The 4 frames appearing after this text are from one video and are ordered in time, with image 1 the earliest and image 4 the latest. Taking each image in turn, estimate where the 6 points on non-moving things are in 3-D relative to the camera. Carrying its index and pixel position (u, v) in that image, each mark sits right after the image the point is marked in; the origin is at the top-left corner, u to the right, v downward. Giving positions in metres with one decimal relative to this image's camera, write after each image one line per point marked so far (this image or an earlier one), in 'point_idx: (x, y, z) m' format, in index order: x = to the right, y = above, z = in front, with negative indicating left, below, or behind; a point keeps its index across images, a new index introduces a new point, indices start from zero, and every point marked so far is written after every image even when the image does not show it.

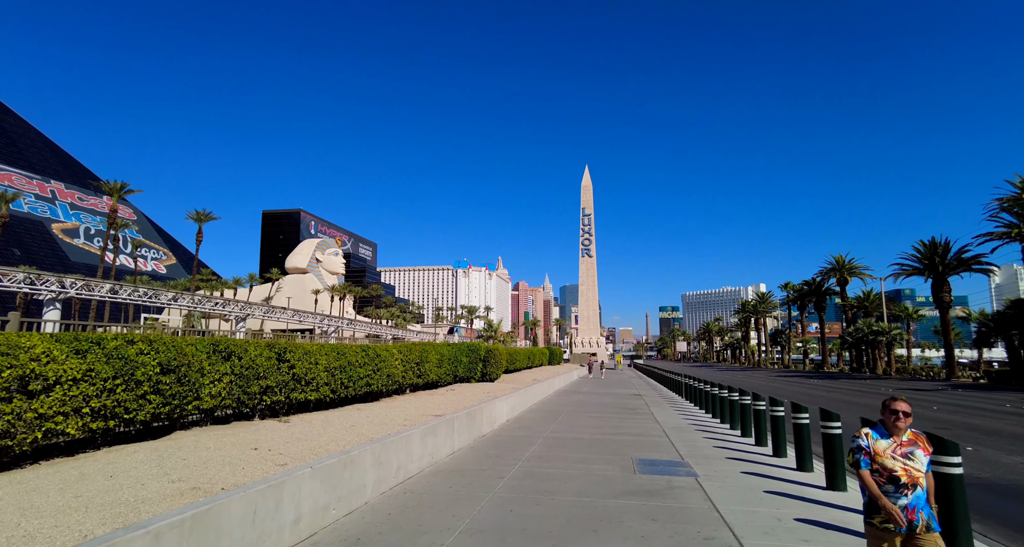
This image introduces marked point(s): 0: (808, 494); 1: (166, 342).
0: (+4.4, -3.3, +8.1) m
1: (-5.4, -1.0, +8.2) m
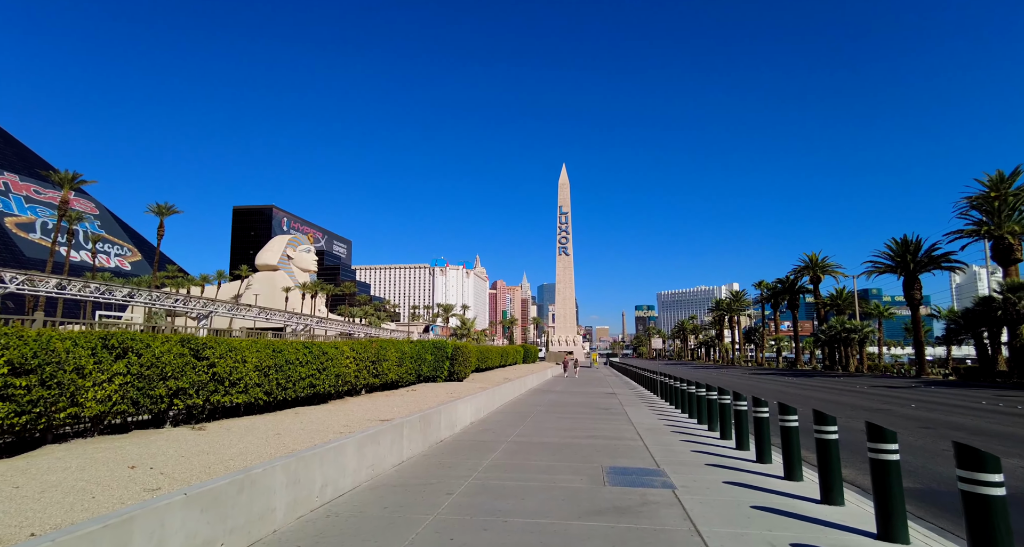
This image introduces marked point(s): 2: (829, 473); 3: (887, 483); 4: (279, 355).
0: (+3.8, -3.1, +7.1) m
1: (-6.0, -0.8, +6.8) m
2: (+4.3, -2.7, +7.3) m
3: (+4.0, -2.2, +5.7) m
4: (-4.7, -1.6, +11.0) m
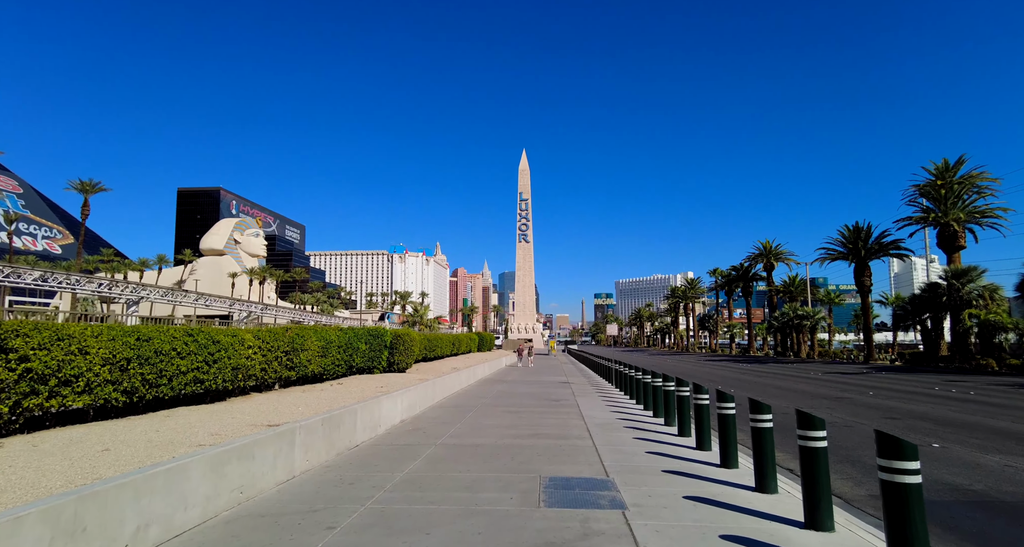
0: (+2.8, -2.7, +5.6) m
1: (-6.9, -0.4, +4.6) m
2: (+3.2, -2.3, +5.8) m
3: (+3.1, -1.9, +4.3) m
4: (-6.0, -1.2, +8.8) m
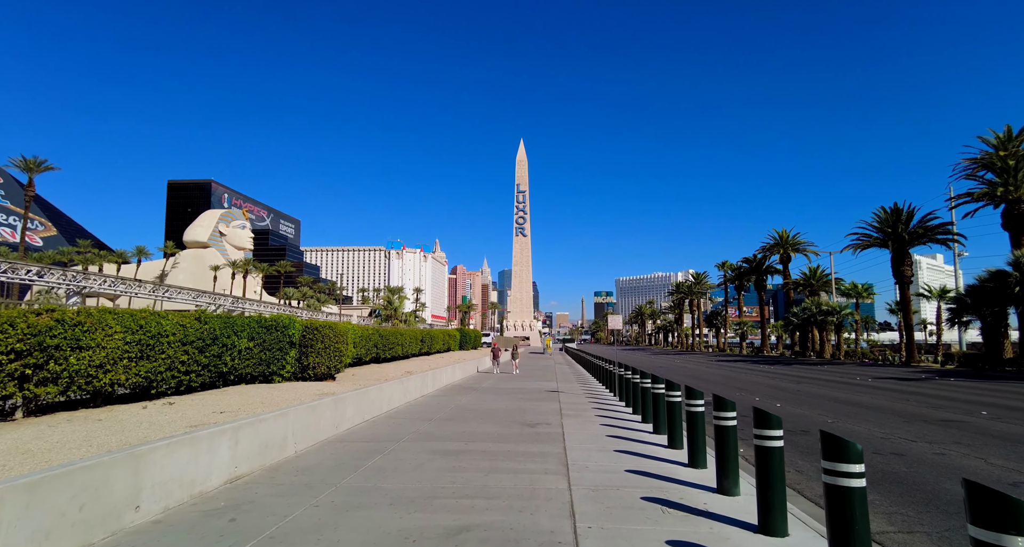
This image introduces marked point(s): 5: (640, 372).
0: (+1.7, -1.9, -0.6) m
1: (-8.0, +0.5, -1.6) m
2: (+2.2, -1.5, -0.4) m
3: (+2.1, -1.1, -1.9) m
4: (-7.0, -0.3, +2.7) m
5: (+3.6, -2.7, +14.6) m
